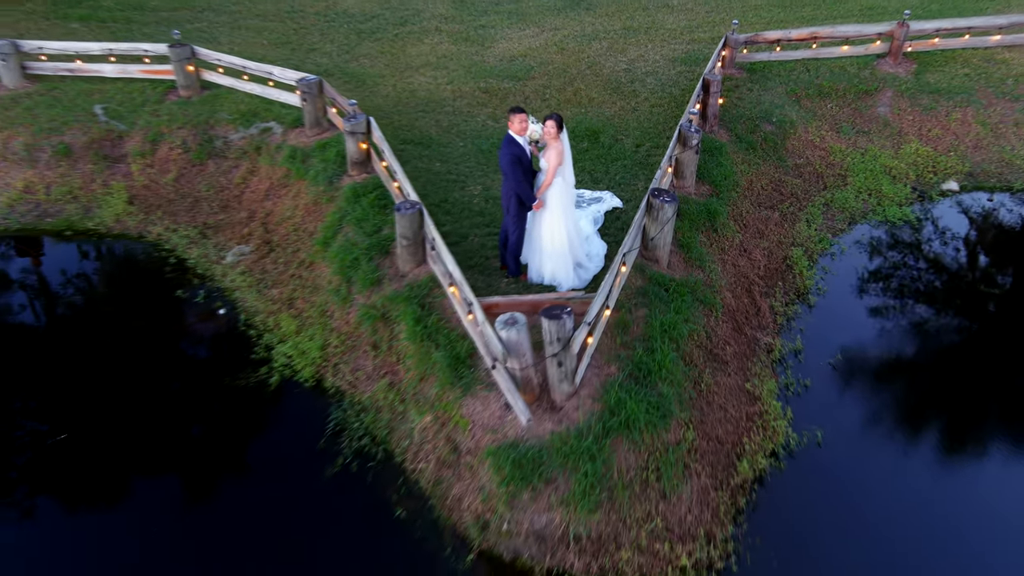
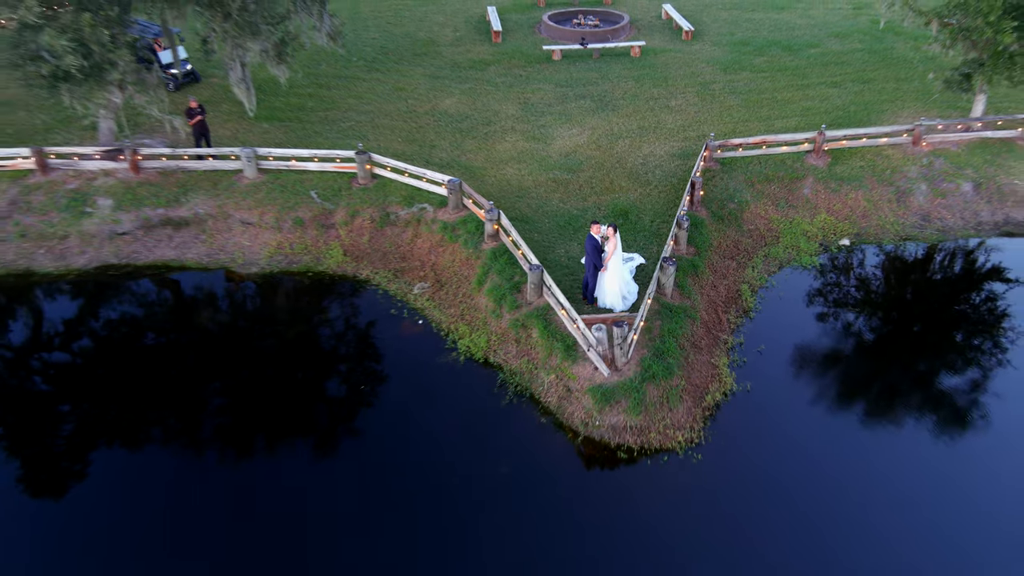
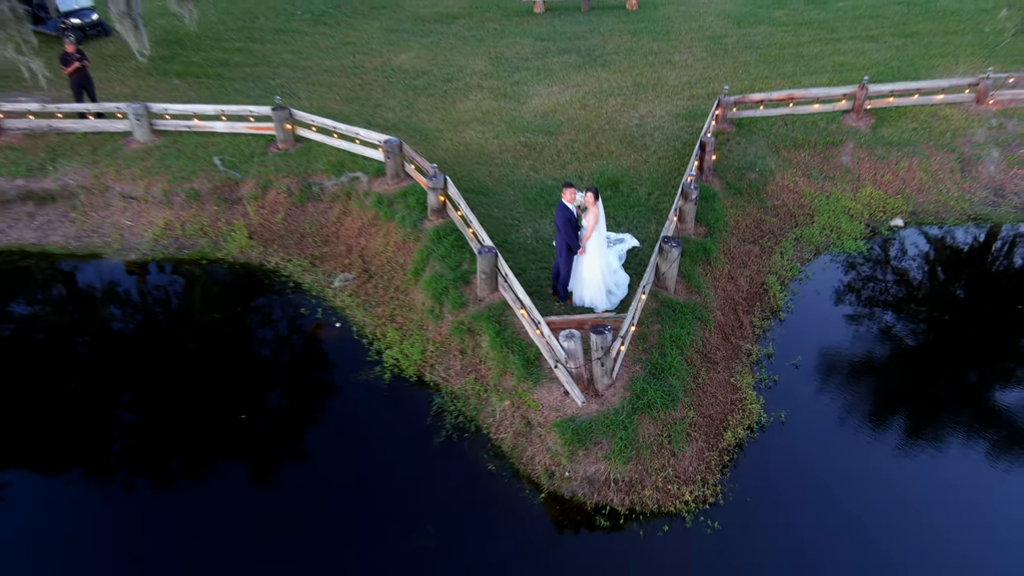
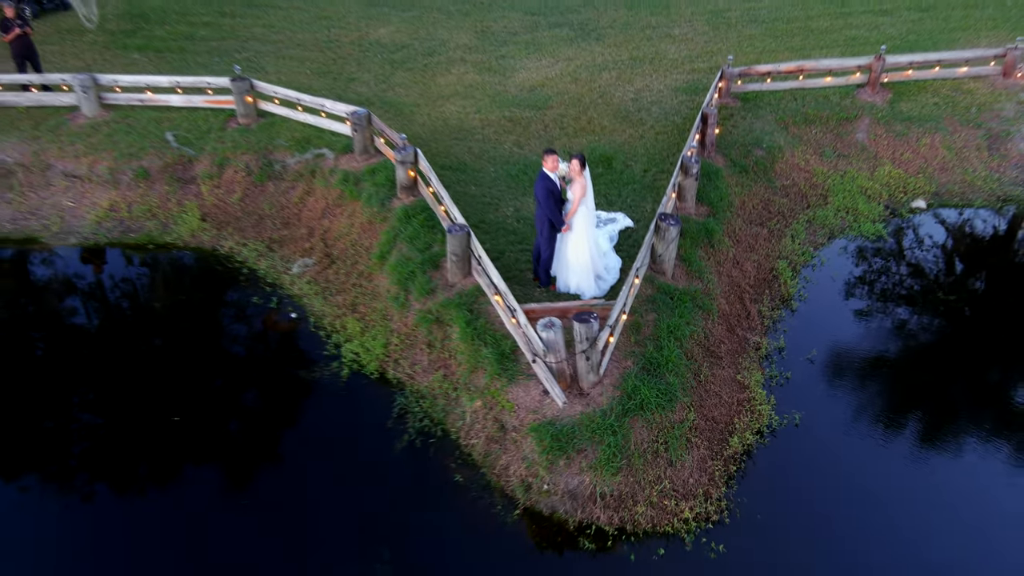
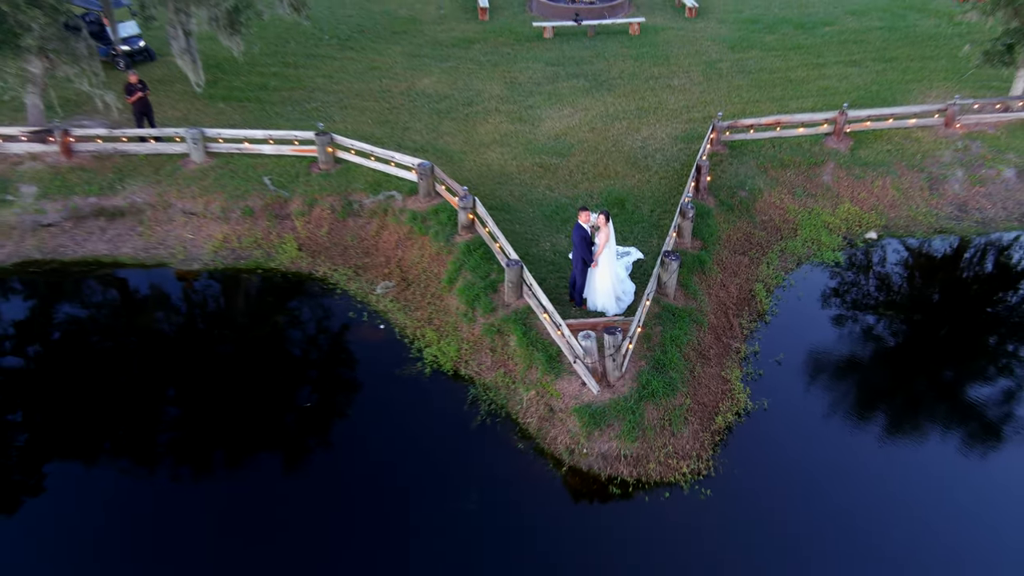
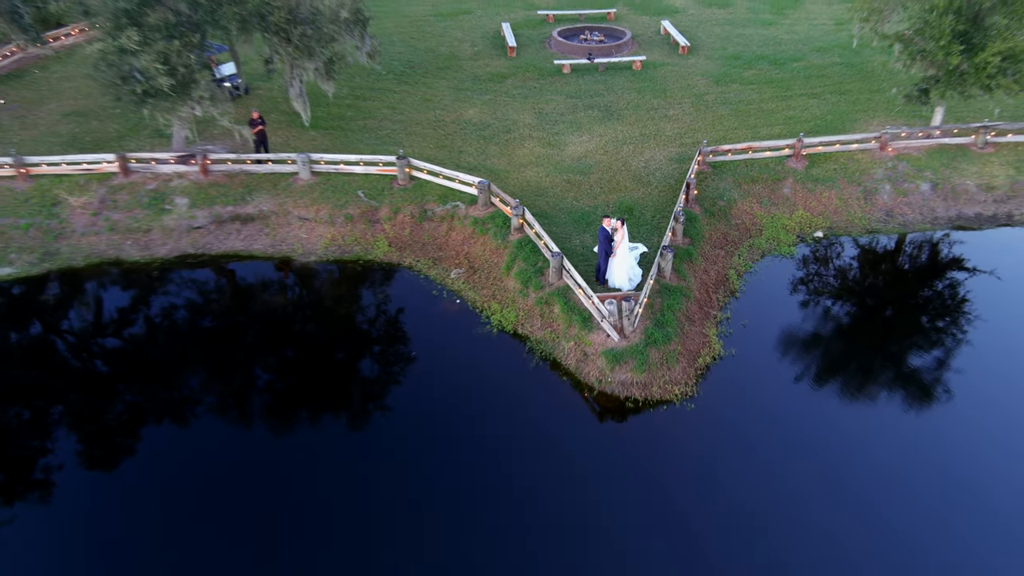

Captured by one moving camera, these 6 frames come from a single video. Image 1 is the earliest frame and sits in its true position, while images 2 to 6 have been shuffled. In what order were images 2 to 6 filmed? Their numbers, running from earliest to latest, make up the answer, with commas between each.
4, 3, 5, 2, 6
